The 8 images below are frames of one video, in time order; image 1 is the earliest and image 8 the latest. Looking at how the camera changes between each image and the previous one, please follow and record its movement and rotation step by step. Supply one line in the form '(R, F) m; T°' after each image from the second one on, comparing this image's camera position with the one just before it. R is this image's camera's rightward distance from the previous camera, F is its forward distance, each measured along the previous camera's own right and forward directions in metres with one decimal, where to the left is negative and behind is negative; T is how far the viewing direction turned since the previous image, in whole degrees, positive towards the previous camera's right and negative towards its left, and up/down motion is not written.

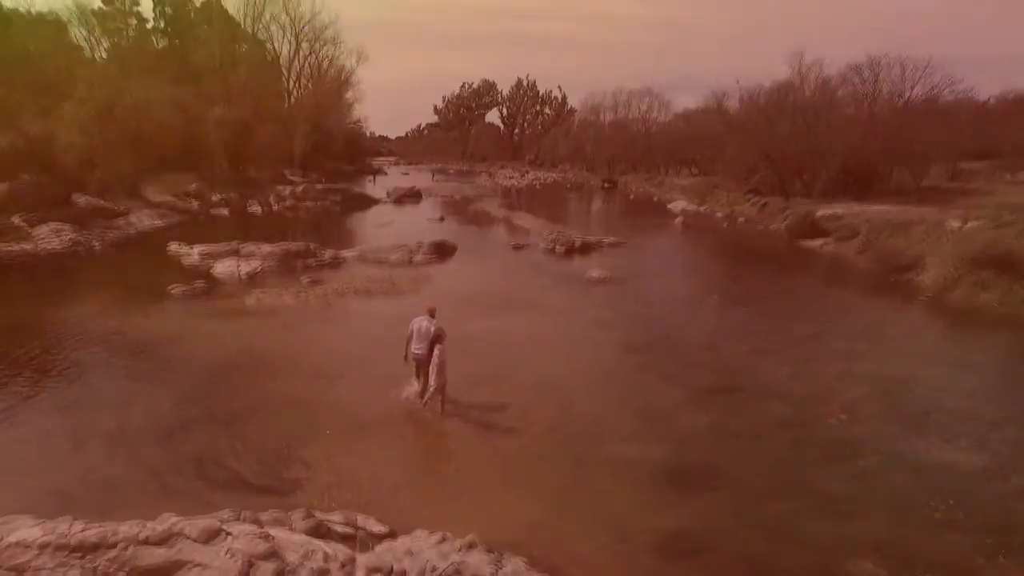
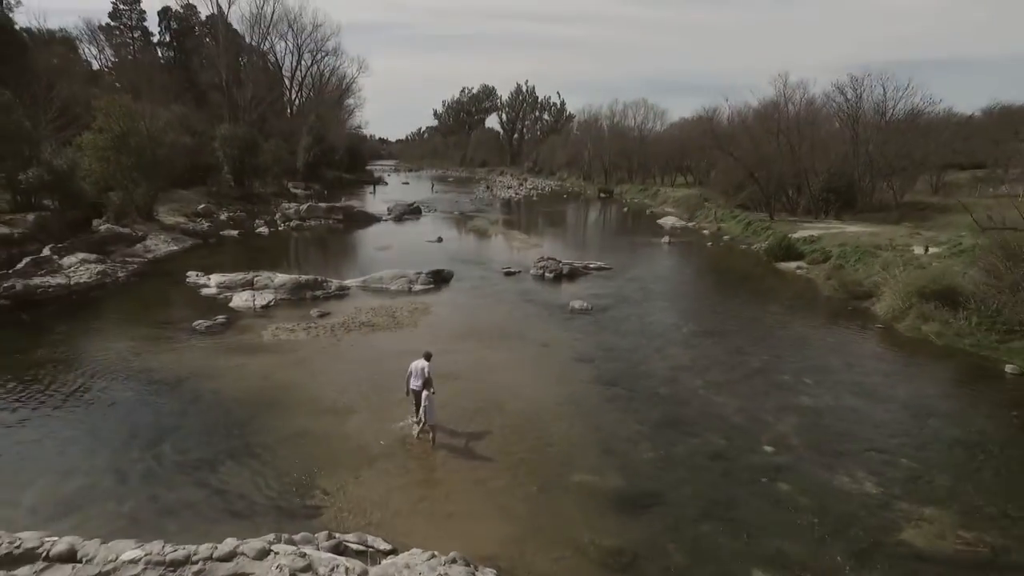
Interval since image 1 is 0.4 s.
(+0.2, -1.0) m; 0°
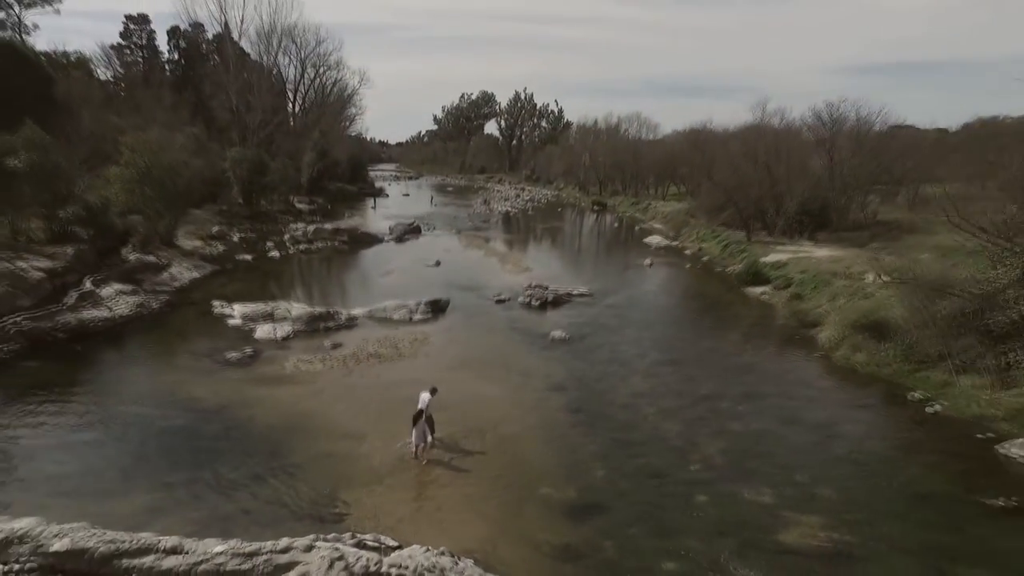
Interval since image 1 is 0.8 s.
(+0.3, -1.6) m; 0°
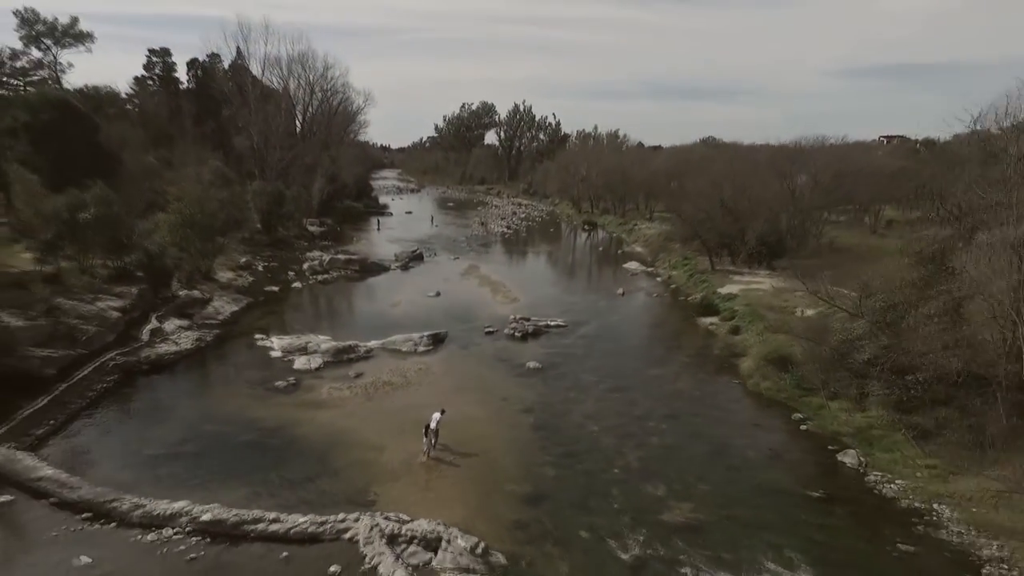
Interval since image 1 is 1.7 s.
(+0.5, -3.4) m; 0°
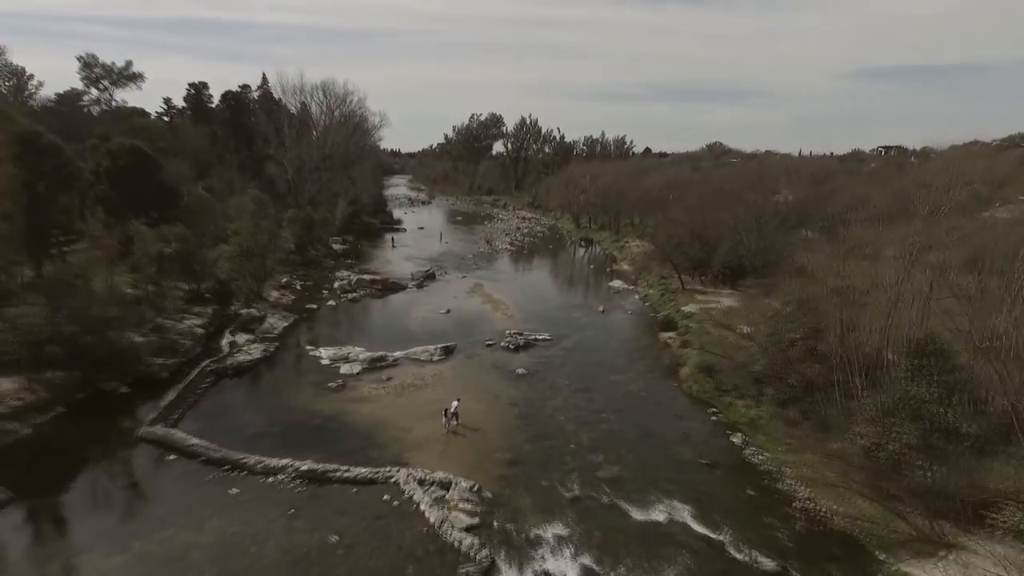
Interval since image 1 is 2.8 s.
(+0.5, -5.0) m; -1°
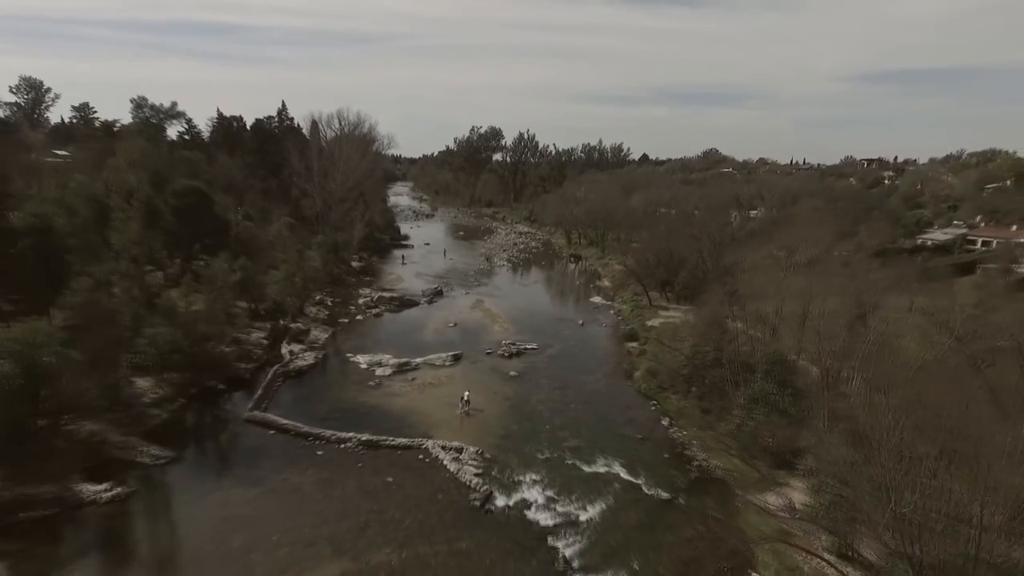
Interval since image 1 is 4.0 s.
(+0.2, -6.6) m; 0°
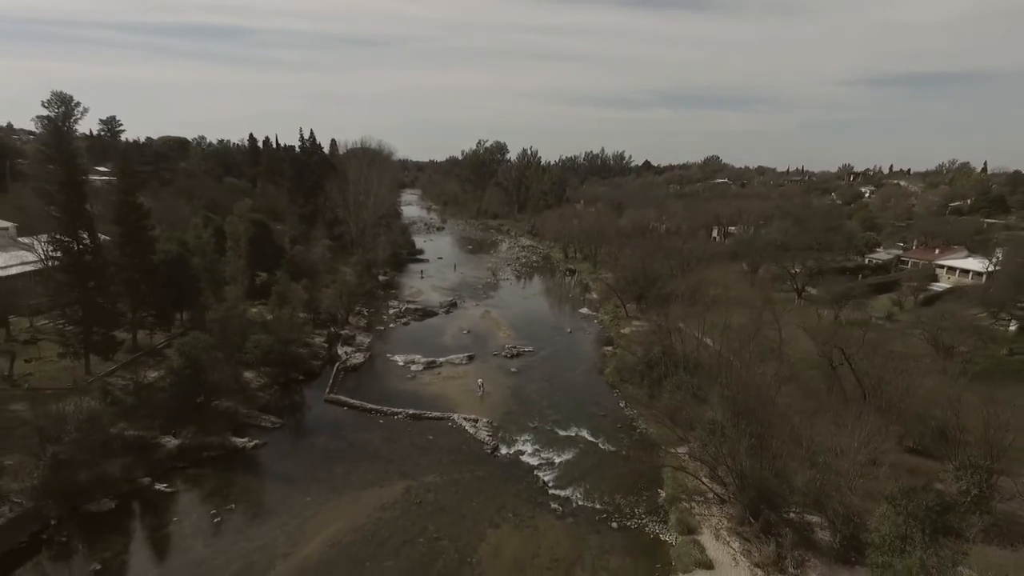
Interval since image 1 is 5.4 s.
(+0.2, -9.1) m; 0°
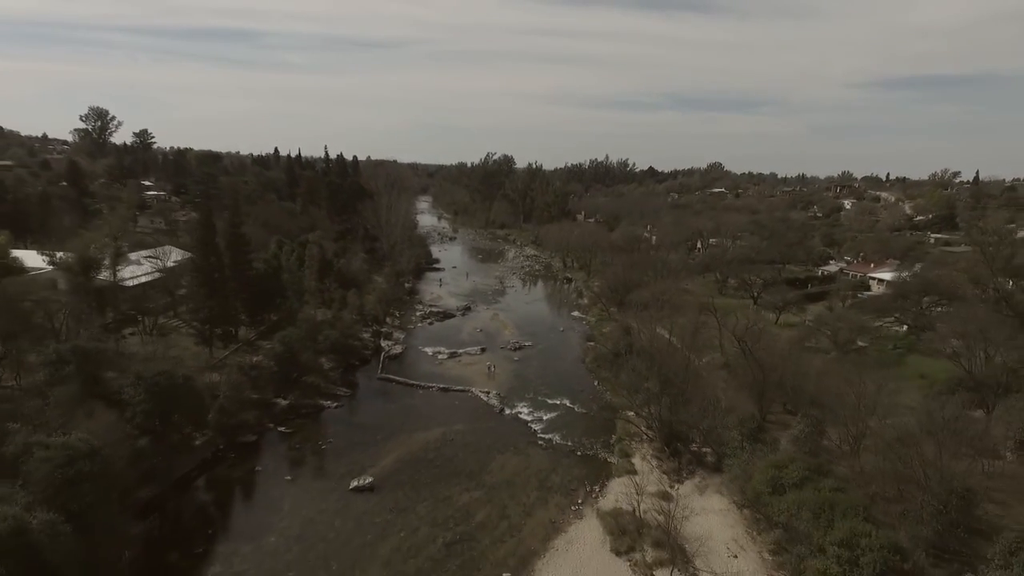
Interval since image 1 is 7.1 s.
(+0.3, -11.4) m; -1°
